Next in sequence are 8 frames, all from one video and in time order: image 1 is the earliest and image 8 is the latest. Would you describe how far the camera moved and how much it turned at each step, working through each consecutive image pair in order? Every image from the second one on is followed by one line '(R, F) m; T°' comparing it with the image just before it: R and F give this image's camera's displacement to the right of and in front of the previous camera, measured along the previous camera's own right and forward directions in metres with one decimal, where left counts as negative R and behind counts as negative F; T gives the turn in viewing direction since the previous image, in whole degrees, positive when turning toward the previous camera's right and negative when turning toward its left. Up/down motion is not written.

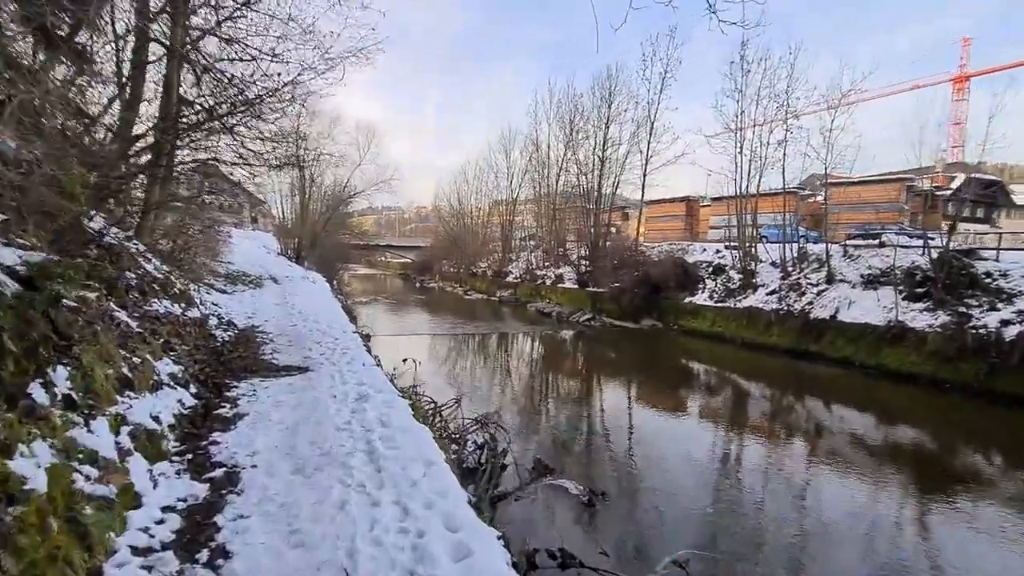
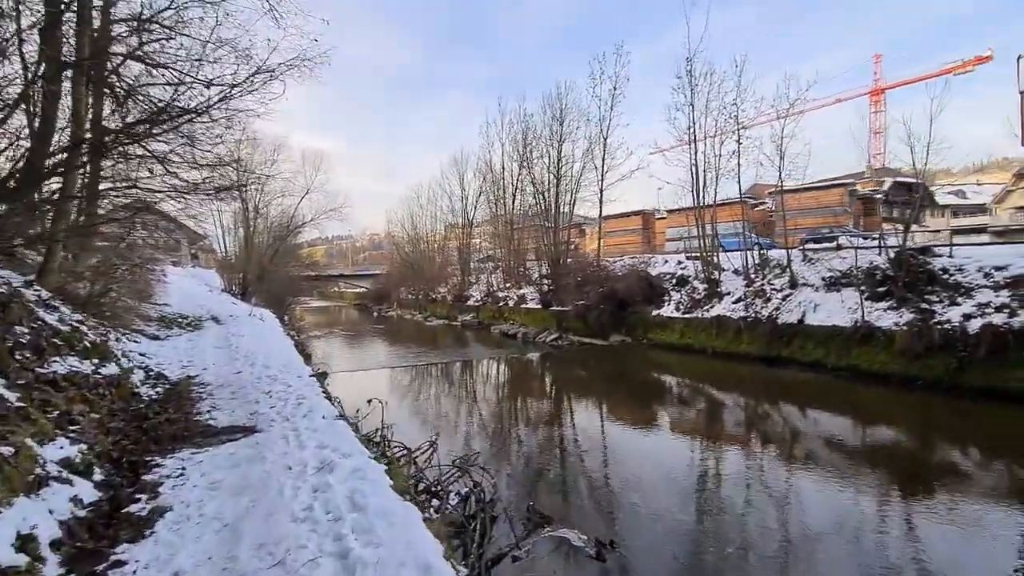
(-0.2, +0.6) m; +5°
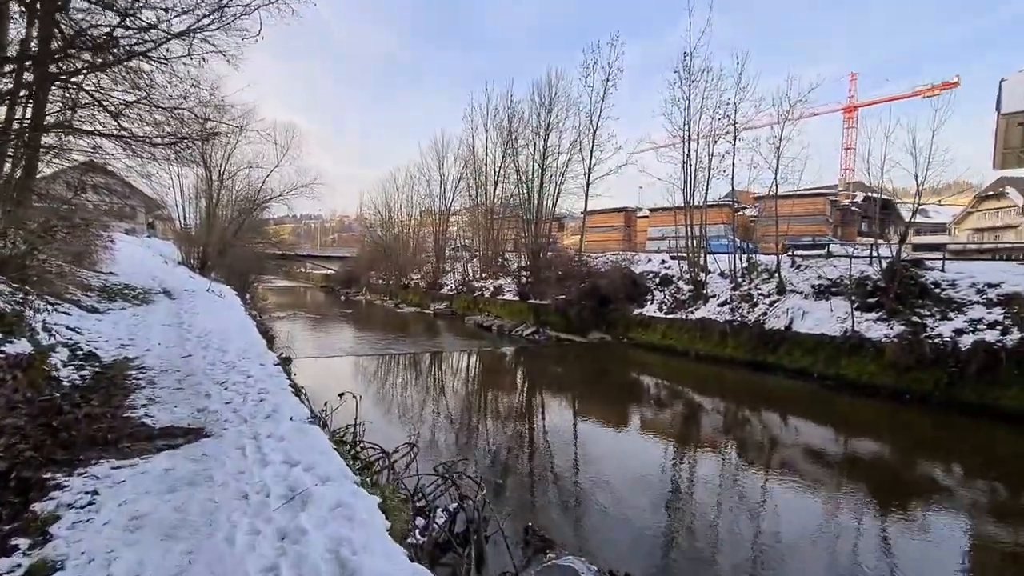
(-0.3, +0.7) m; +3°
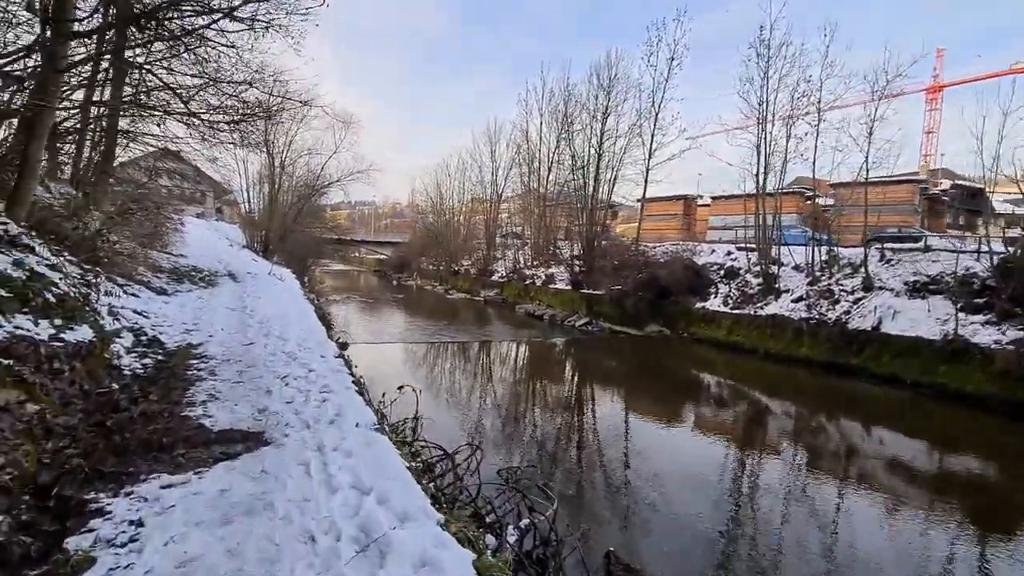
(-0.3, +0.5) m; -5°
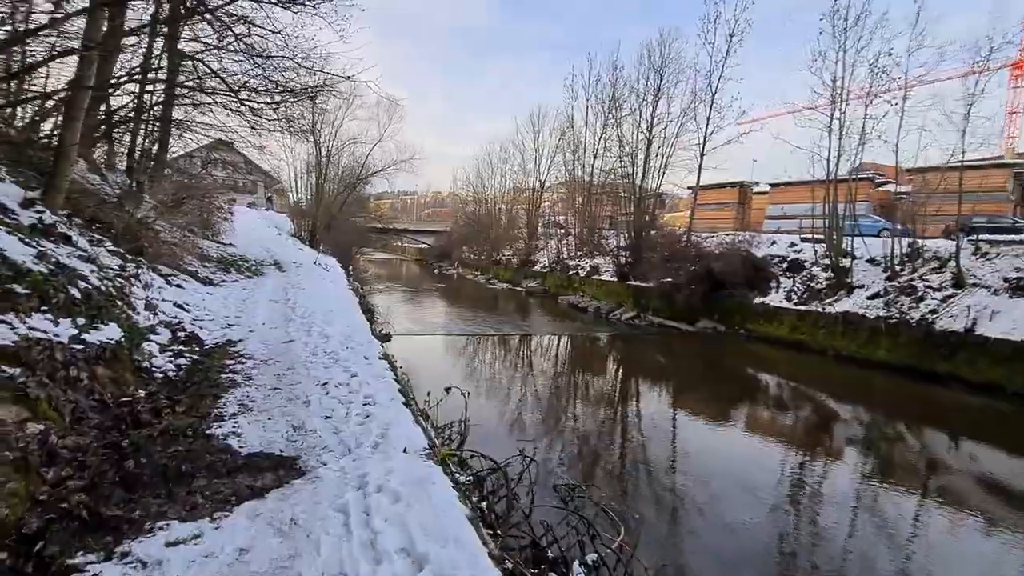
(-0.2, +0.5) m; -5°
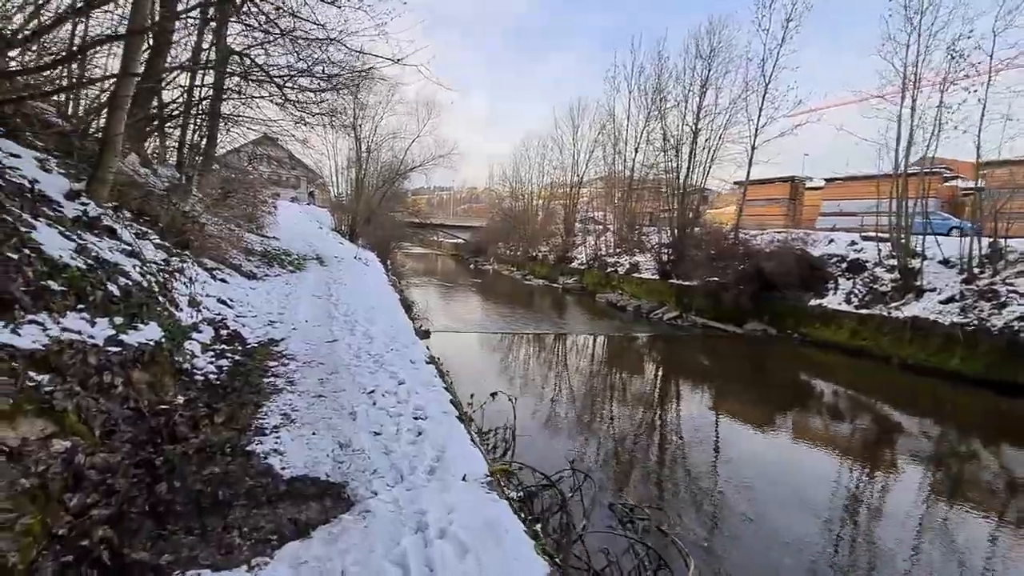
(-0.2, +0.3) m; -4°
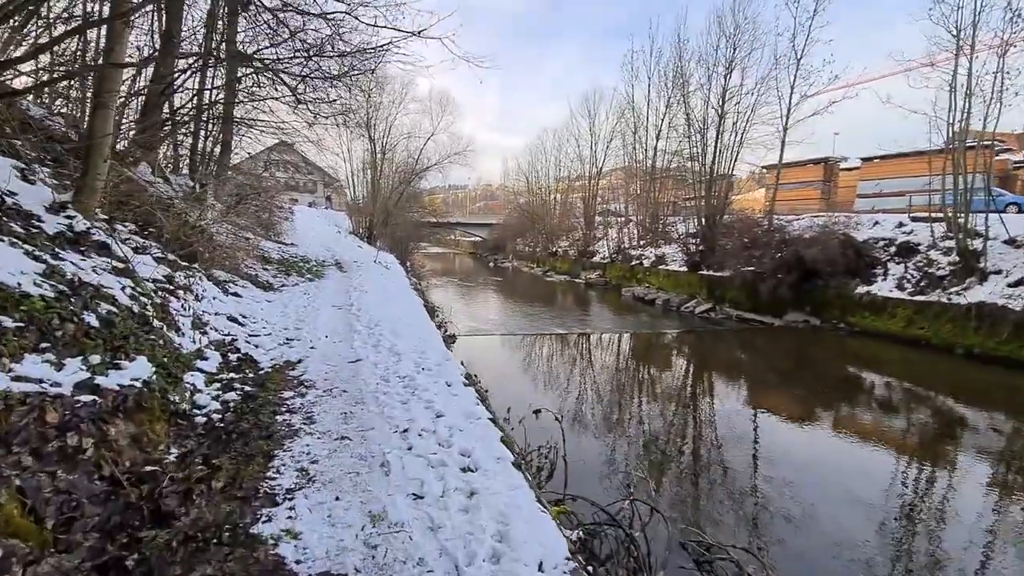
(-0.2, +0.6) m; -2°
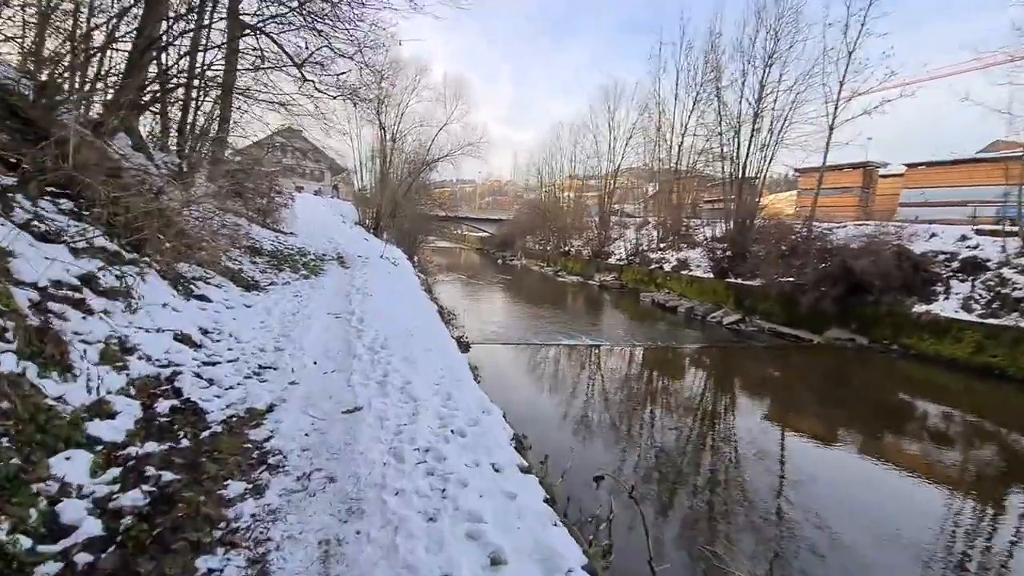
(-0.4, +1.3) m; 0°
